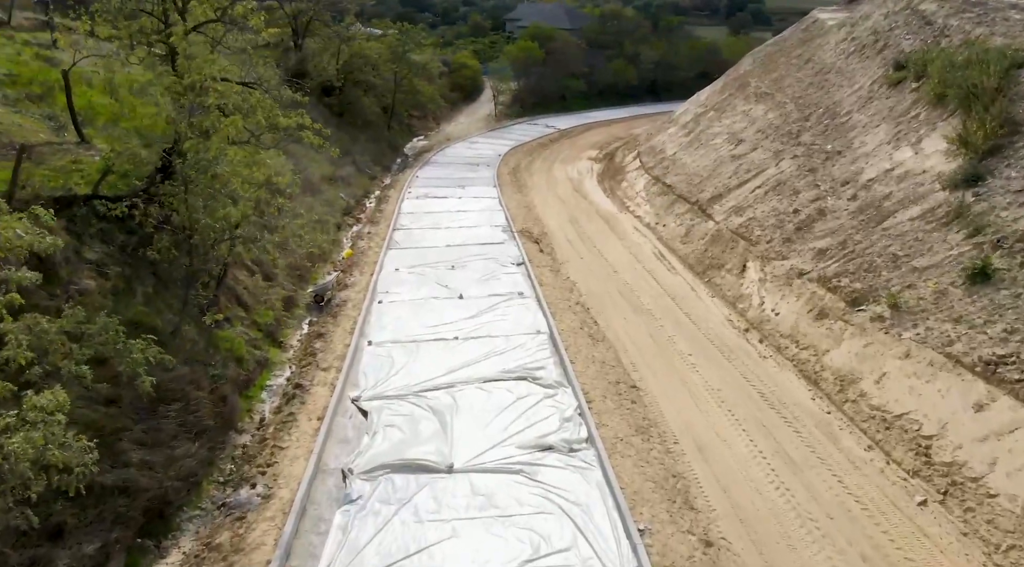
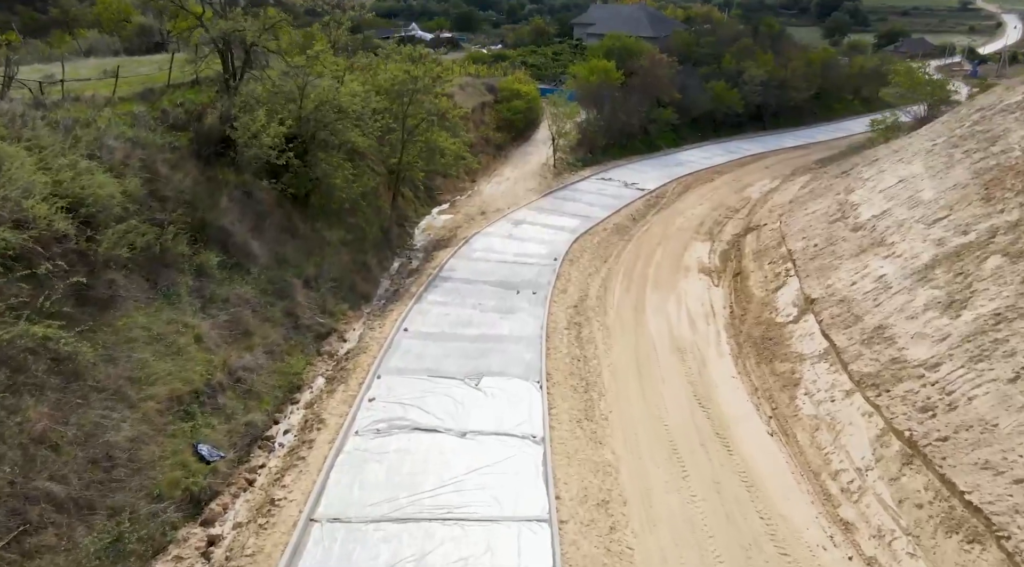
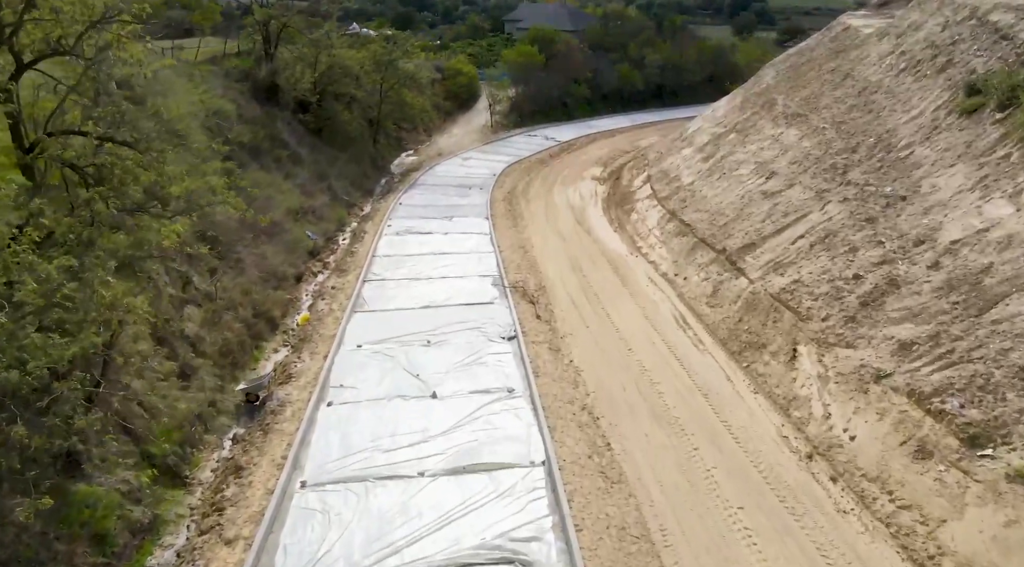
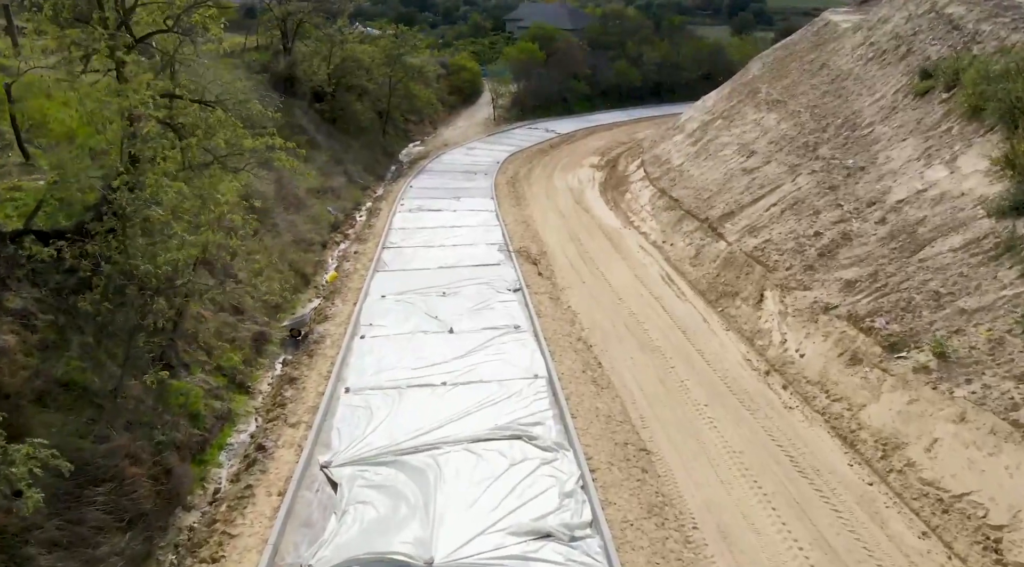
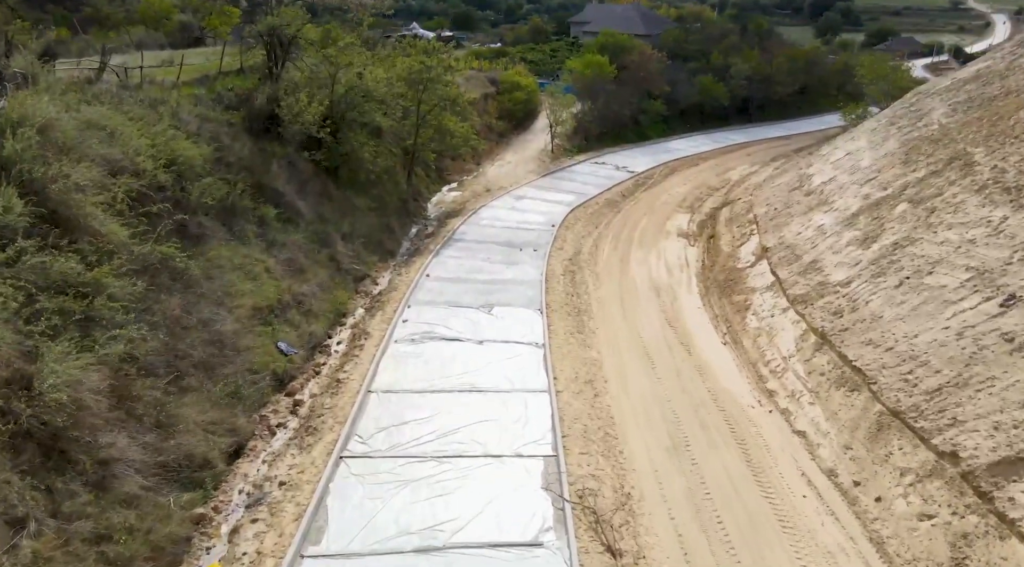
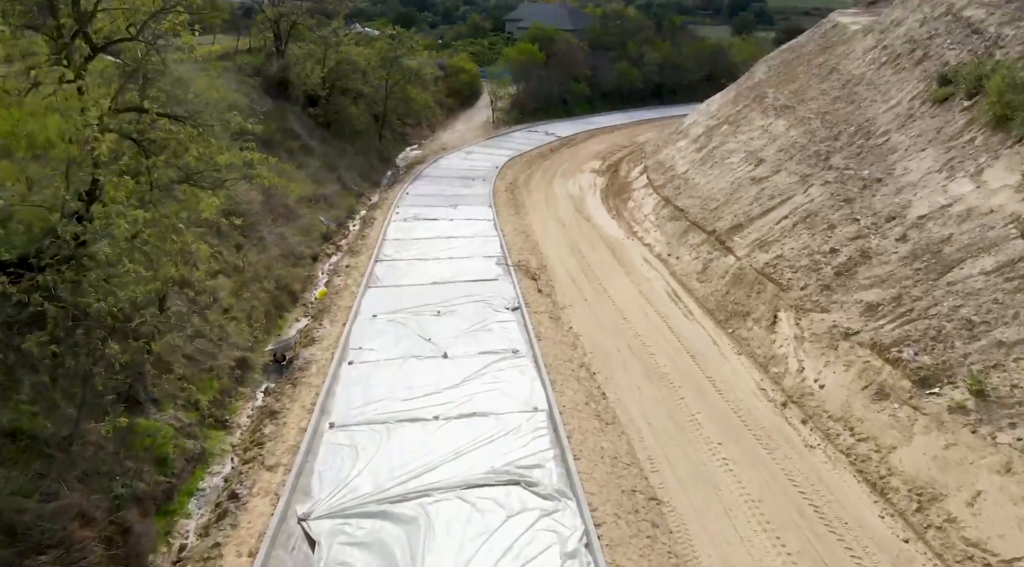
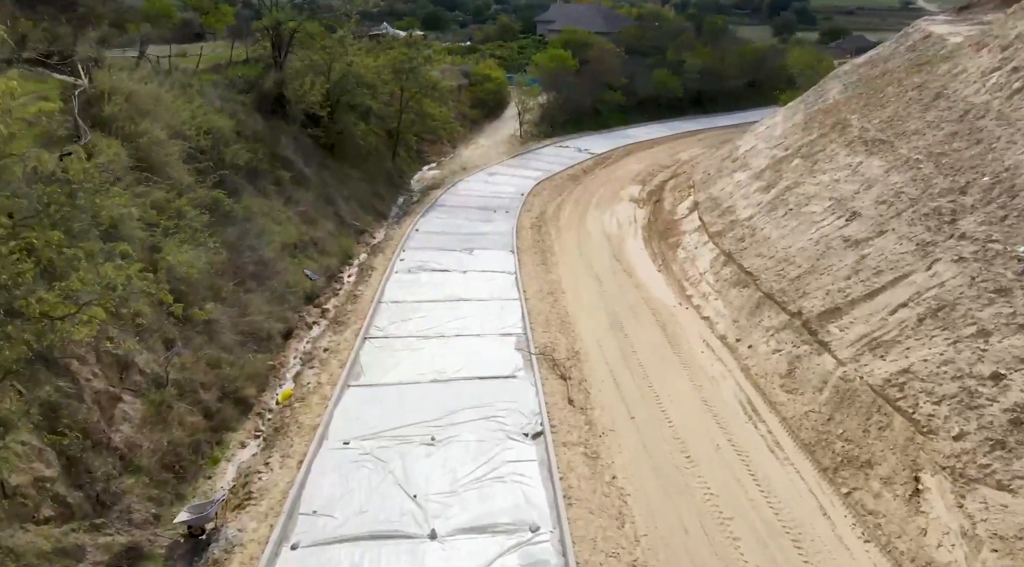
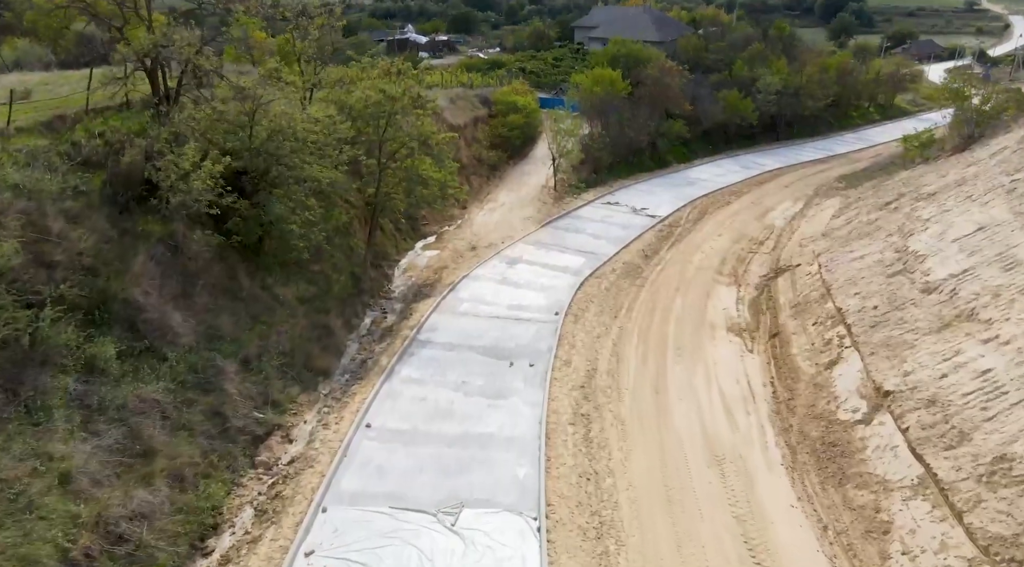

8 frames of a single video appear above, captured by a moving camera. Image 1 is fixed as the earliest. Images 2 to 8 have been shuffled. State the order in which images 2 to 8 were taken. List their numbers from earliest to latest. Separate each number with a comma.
4, 6, 3, 7, 5, 2, 8
